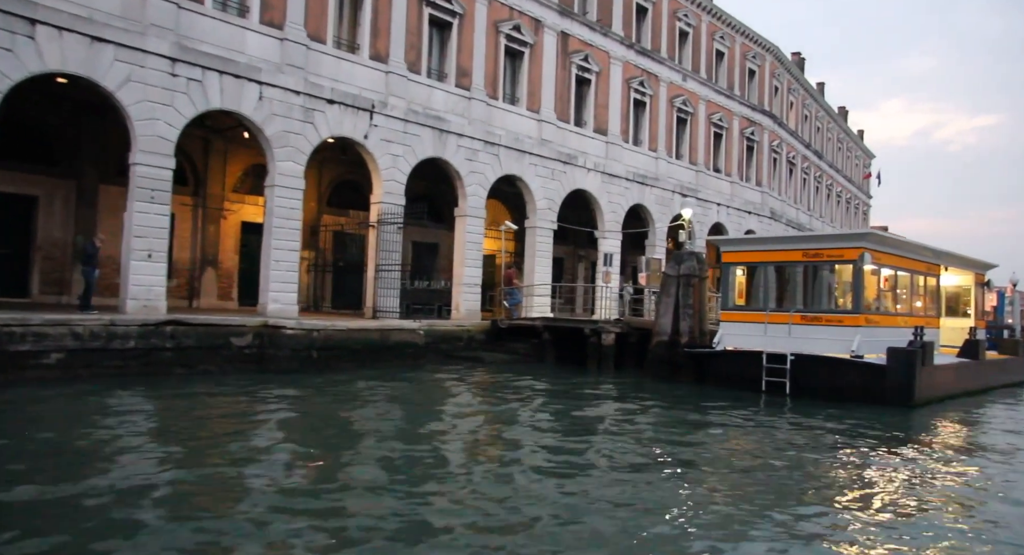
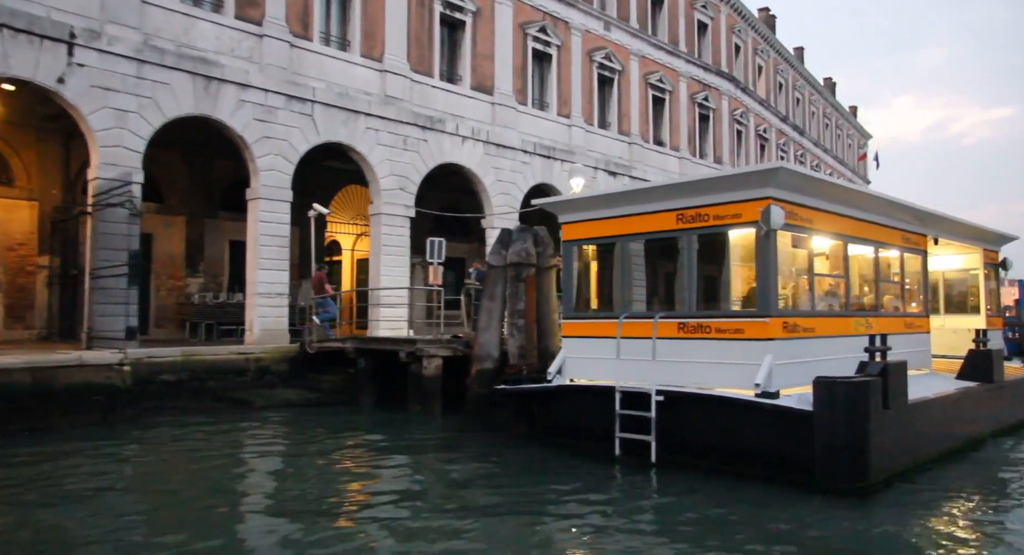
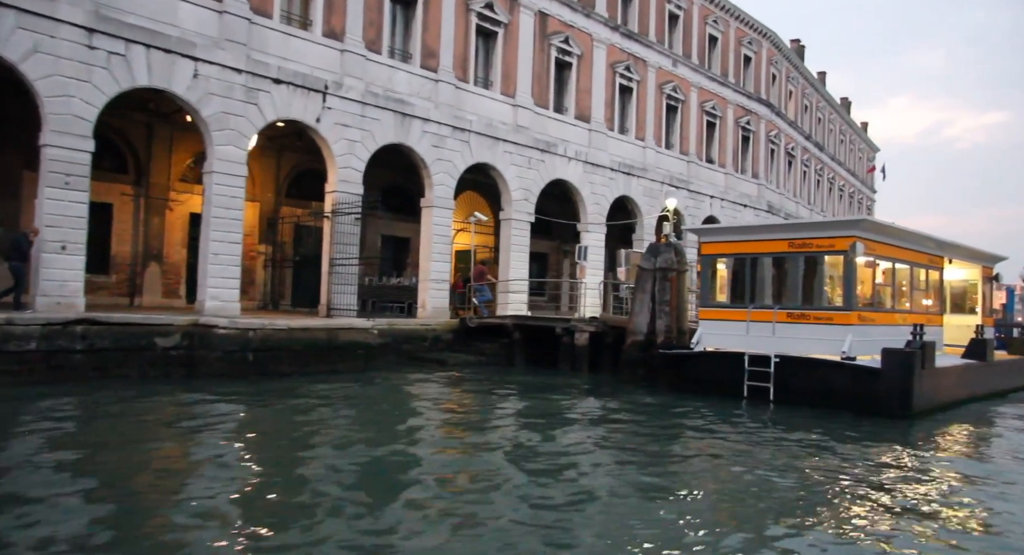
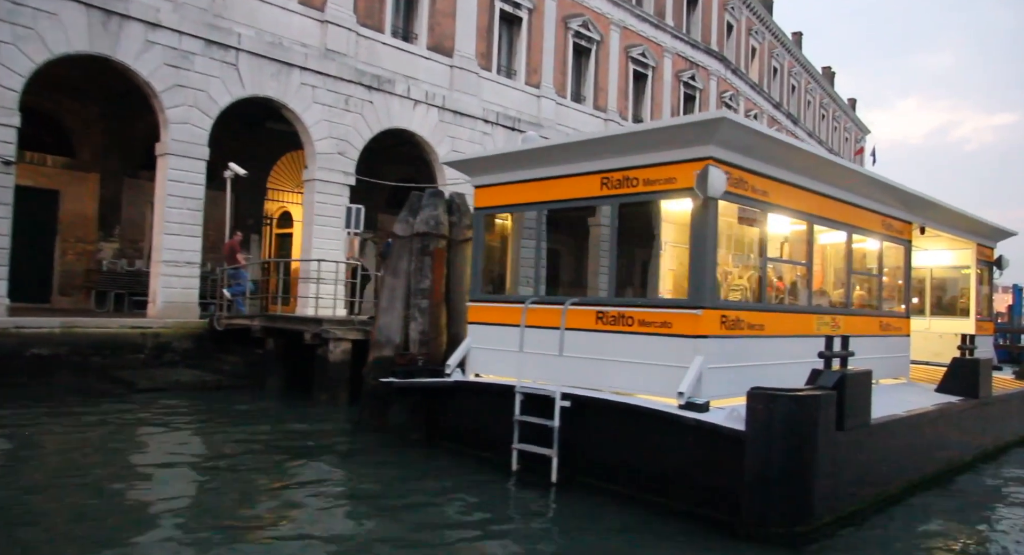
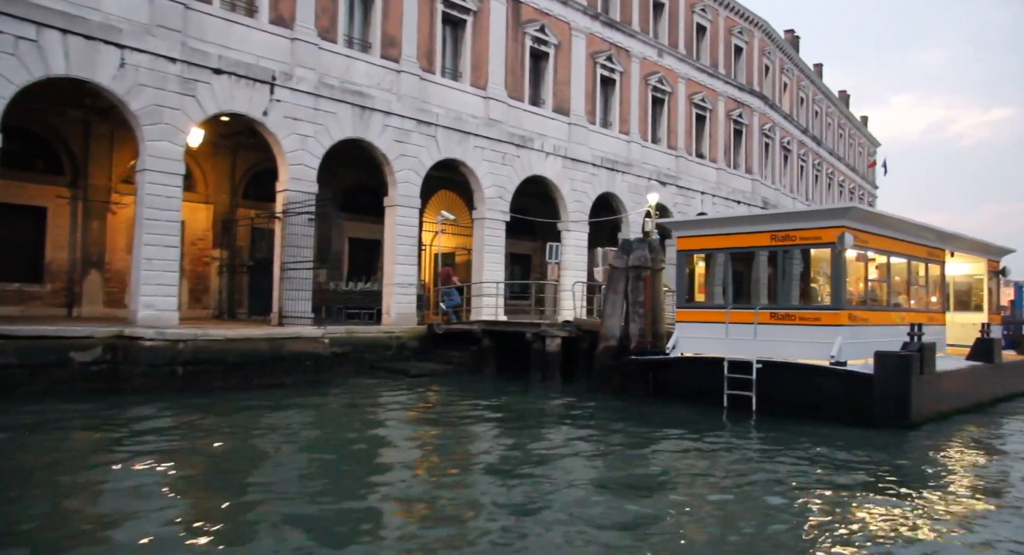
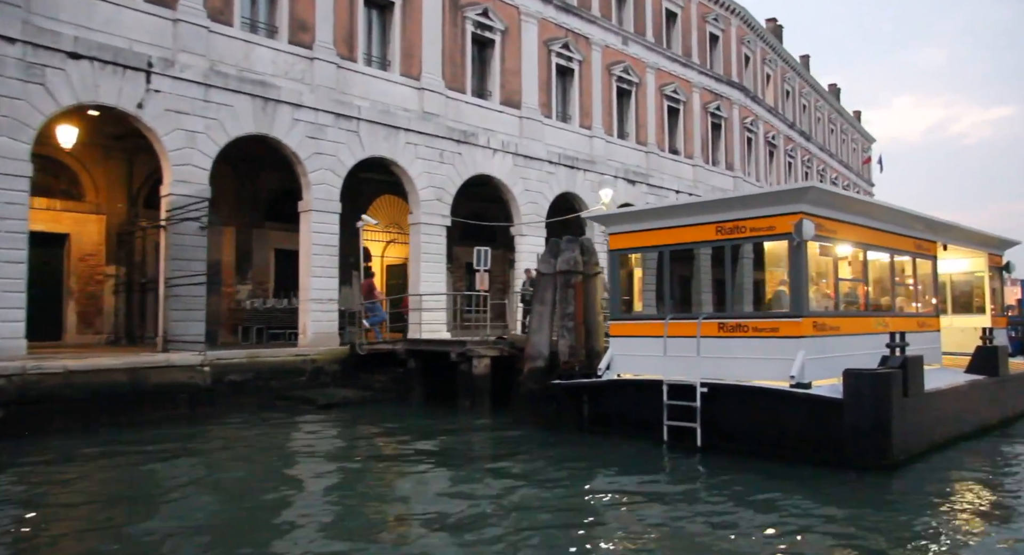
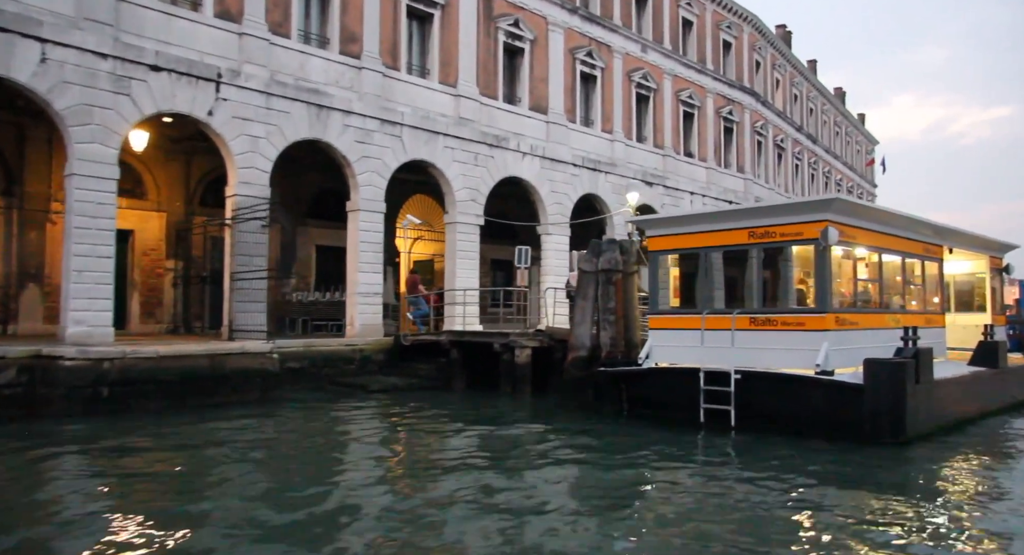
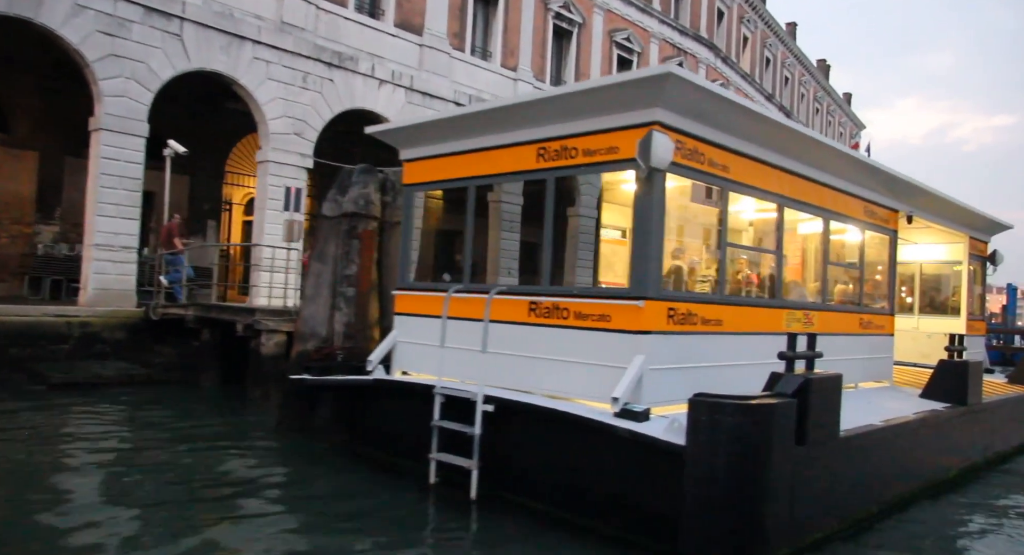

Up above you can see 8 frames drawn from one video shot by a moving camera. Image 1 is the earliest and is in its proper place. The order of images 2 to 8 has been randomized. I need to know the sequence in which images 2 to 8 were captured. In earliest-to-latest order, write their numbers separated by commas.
3, 5, 7, 6, 2, 4, 8
